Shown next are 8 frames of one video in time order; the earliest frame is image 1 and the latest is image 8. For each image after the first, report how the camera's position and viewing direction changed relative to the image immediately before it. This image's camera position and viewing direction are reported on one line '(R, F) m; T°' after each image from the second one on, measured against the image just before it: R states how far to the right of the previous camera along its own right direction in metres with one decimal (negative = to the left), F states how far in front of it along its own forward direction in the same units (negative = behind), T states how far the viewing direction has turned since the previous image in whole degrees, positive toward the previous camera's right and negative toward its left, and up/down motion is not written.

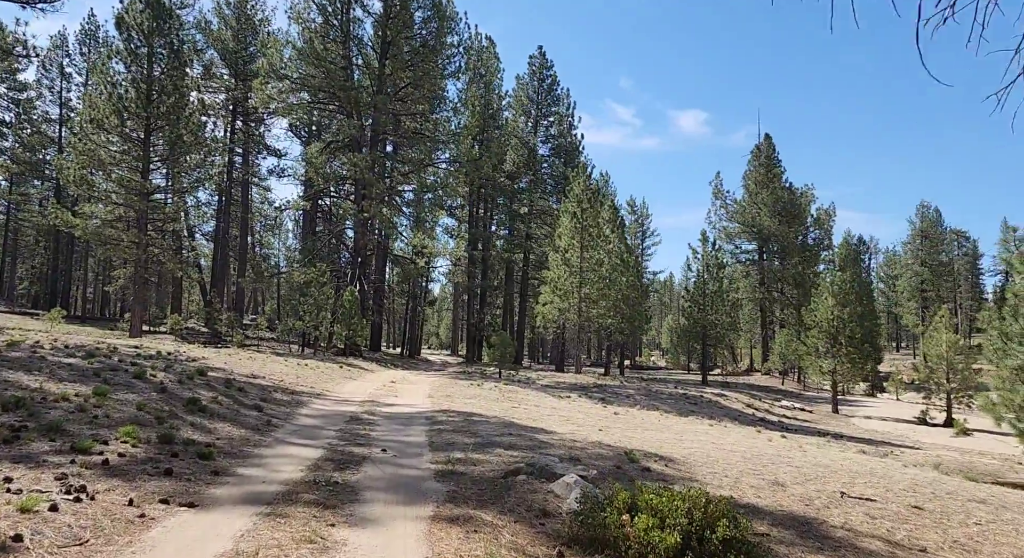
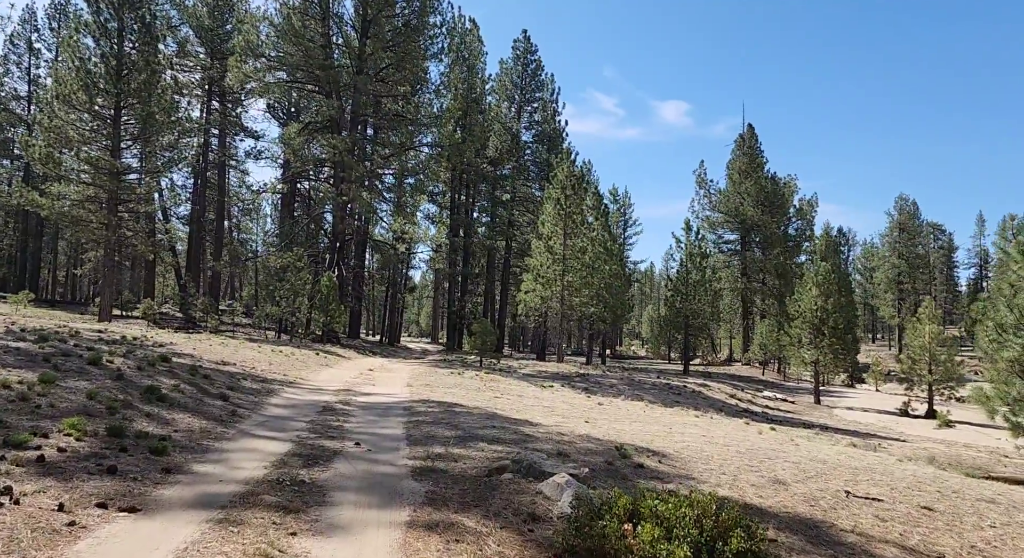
(0.0, +0.5) m; +2°
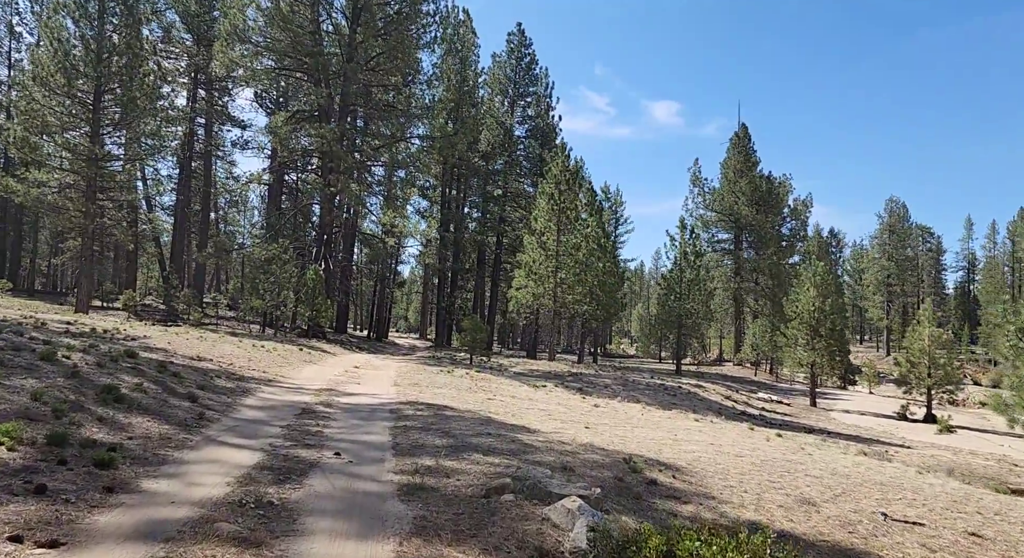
(-0.1, +0.7) m; +1°
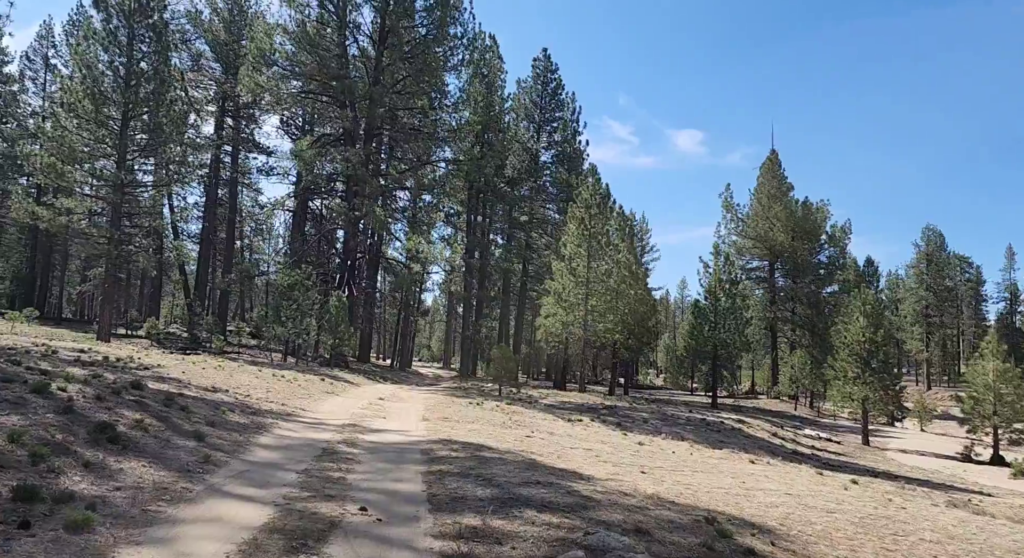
(-0.3, +0.9) m; -2°
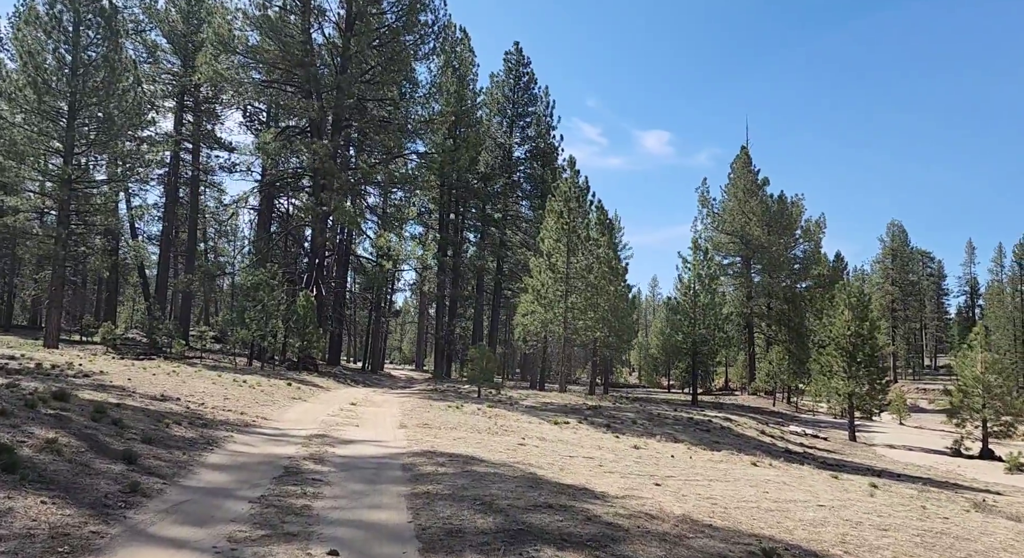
(-0.2, +1.1) m; +2°
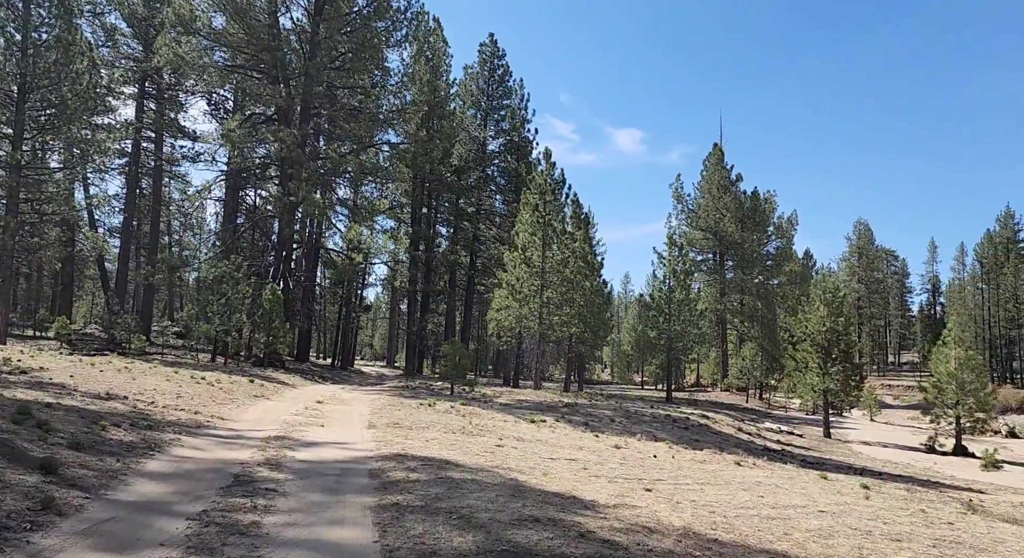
(-0.1, +0.6) m; +2°
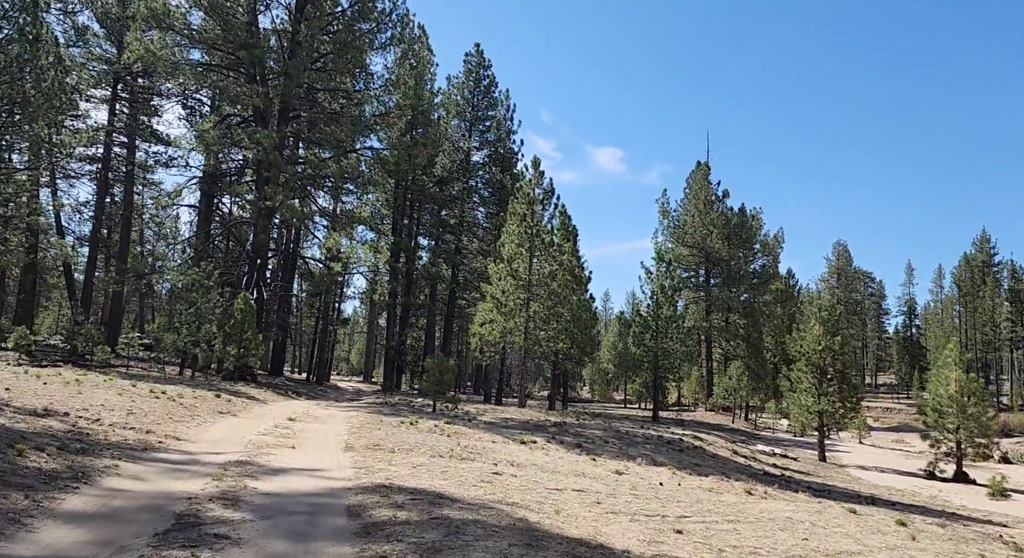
(-0.2, +1.0) m; +2°
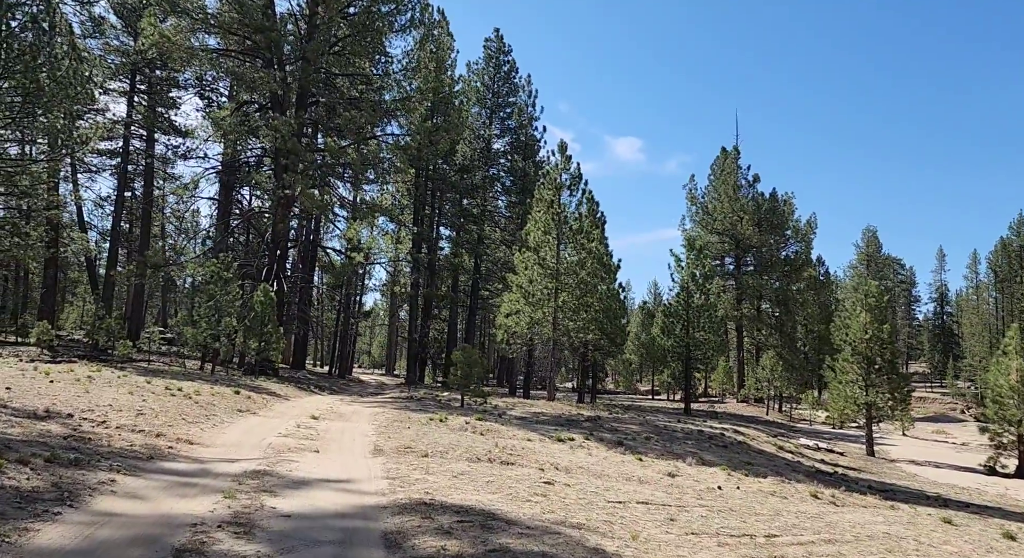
(-0.3, +0.9) m; -2°
